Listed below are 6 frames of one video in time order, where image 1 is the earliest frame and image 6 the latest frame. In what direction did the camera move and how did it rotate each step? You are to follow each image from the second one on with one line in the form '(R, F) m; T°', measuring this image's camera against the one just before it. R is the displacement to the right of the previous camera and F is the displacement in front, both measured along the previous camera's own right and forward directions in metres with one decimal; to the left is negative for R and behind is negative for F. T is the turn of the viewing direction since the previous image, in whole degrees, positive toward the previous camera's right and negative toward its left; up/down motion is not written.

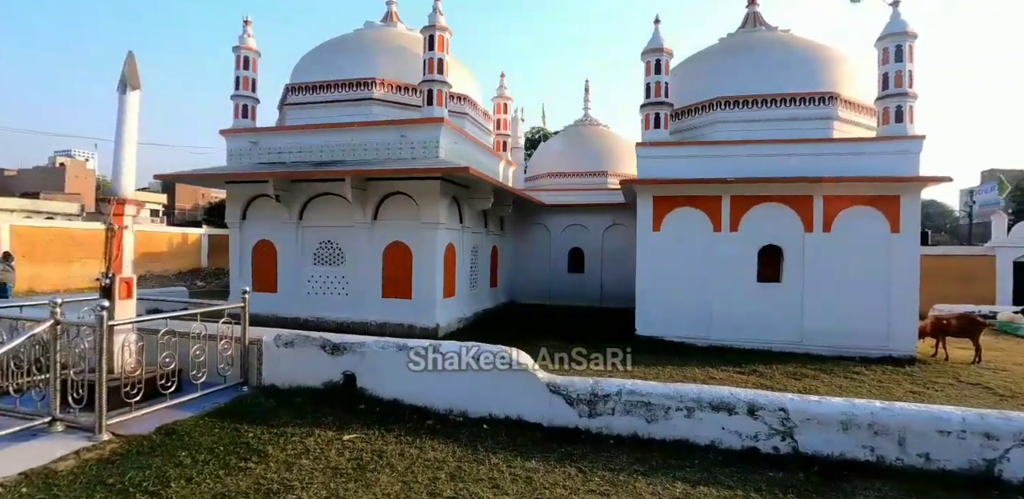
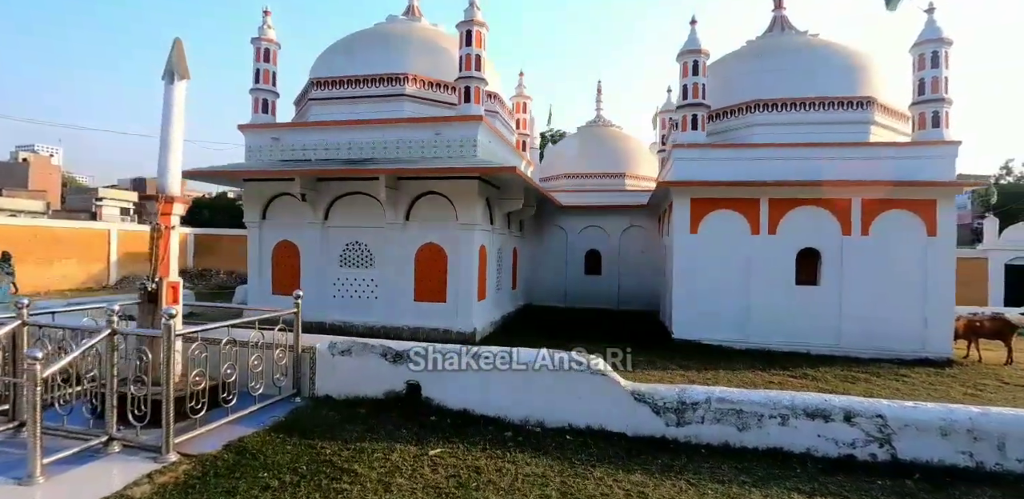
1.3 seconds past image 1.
(-1.1, +0.2) m; +3°
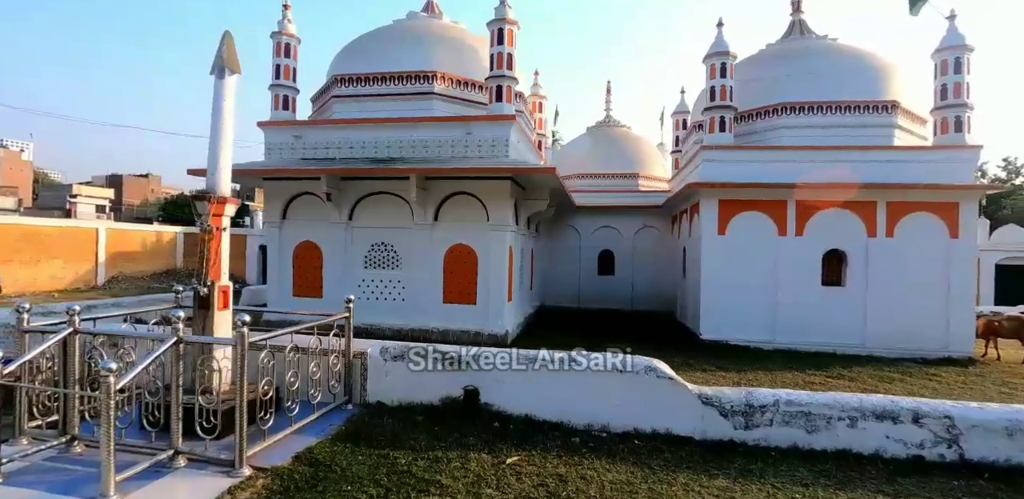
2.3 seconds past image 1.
(-0.8, +0.1) m; +2°
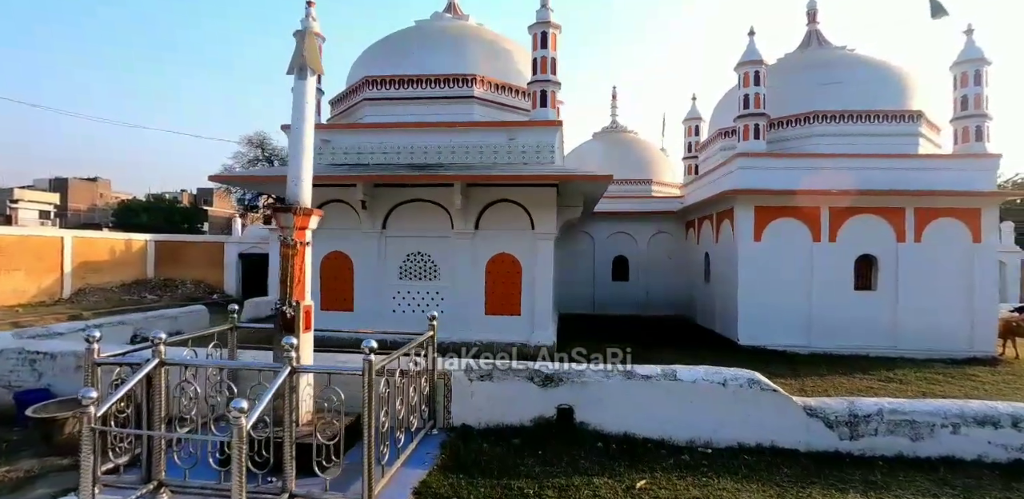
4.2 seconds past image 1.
(-1.3, +0.3) m; +4°
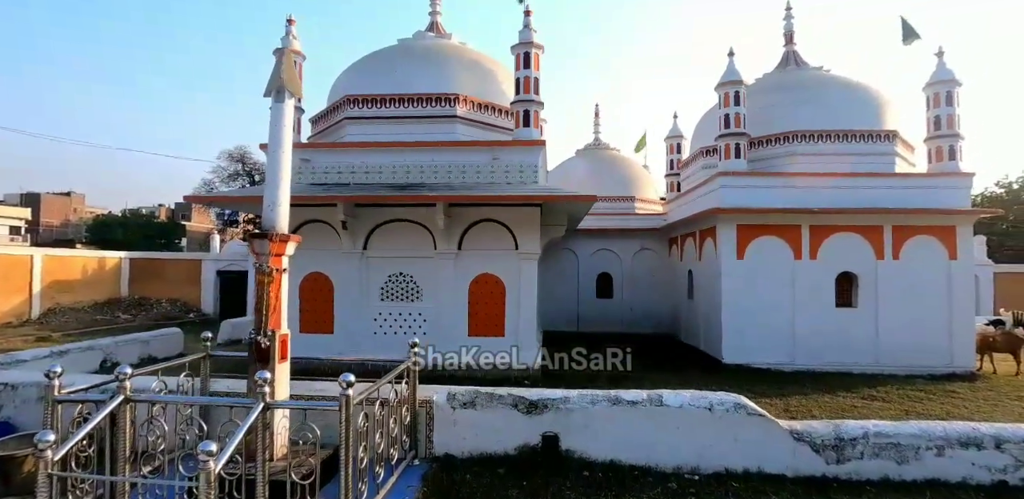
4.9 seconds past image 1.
(0.0, +0.1) m; +2°
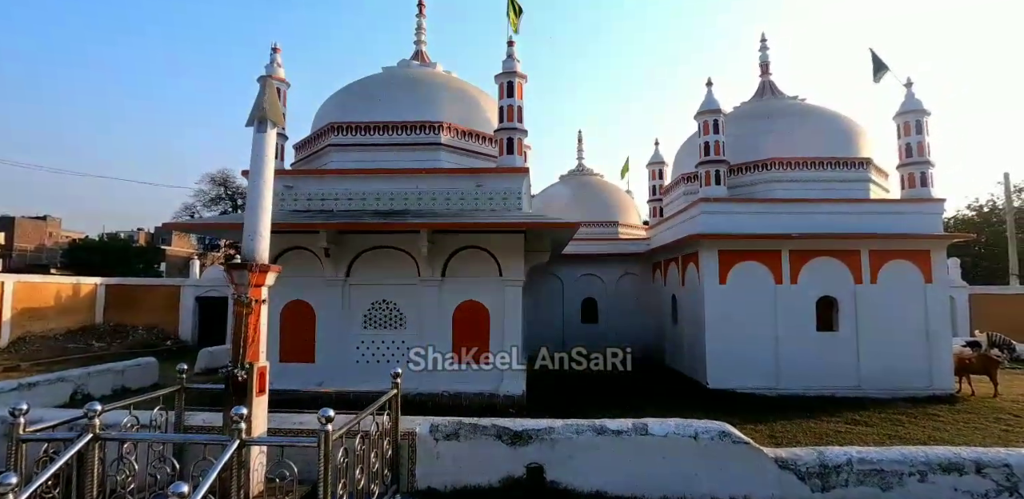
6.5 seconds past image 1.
(0.0, 0.0) m; +2°
